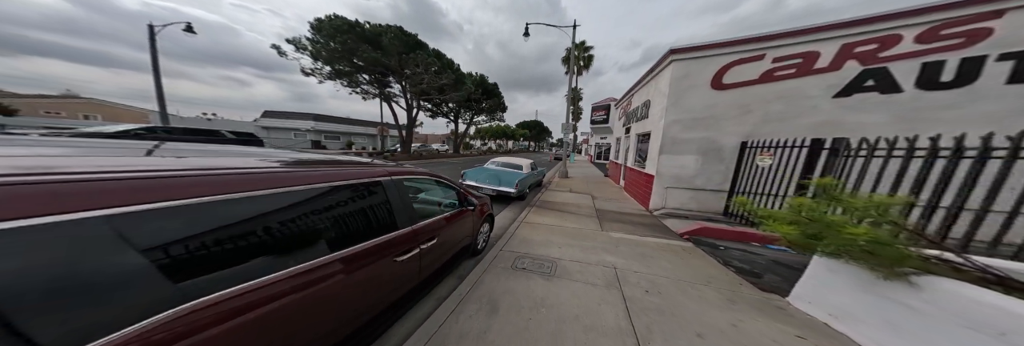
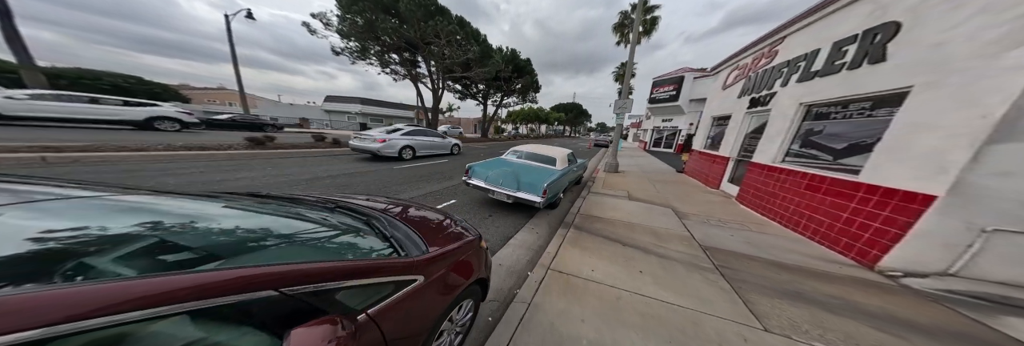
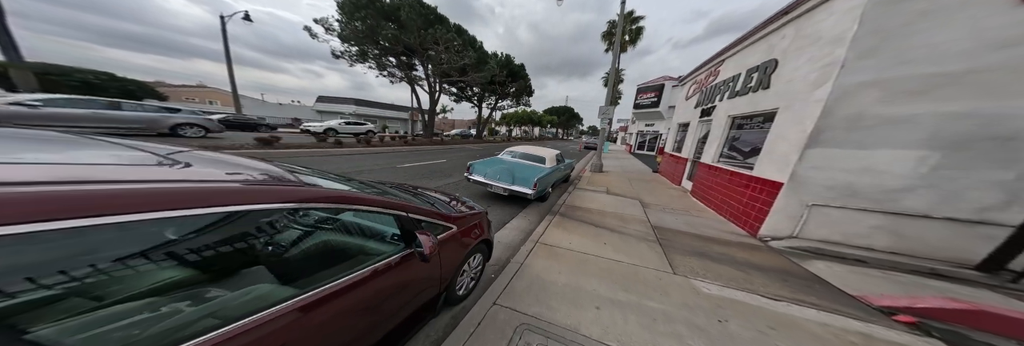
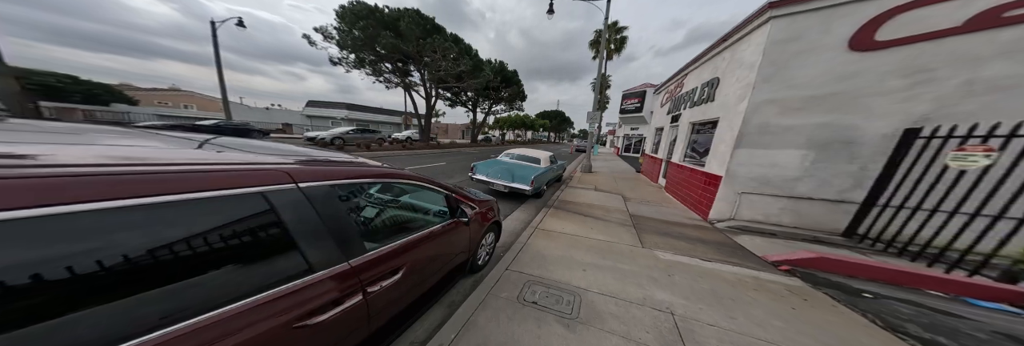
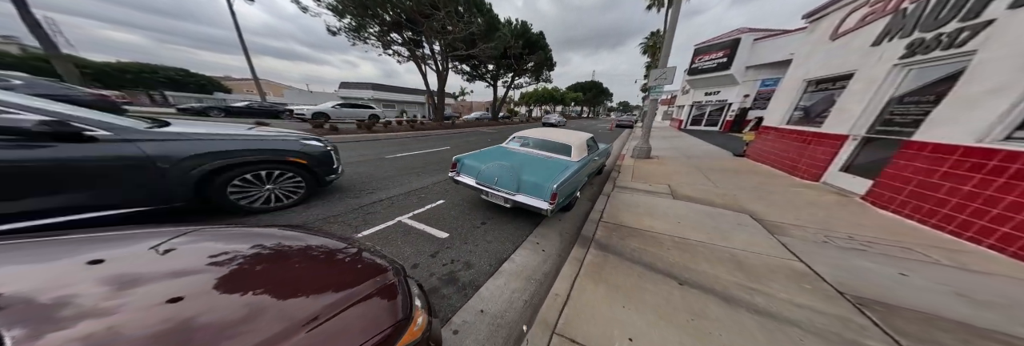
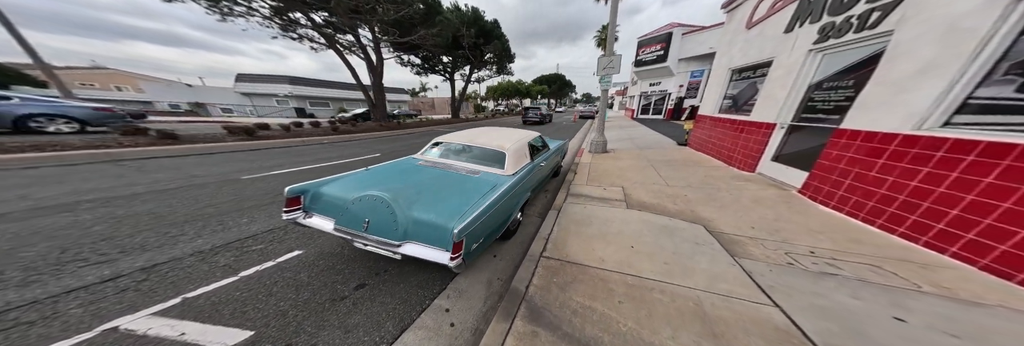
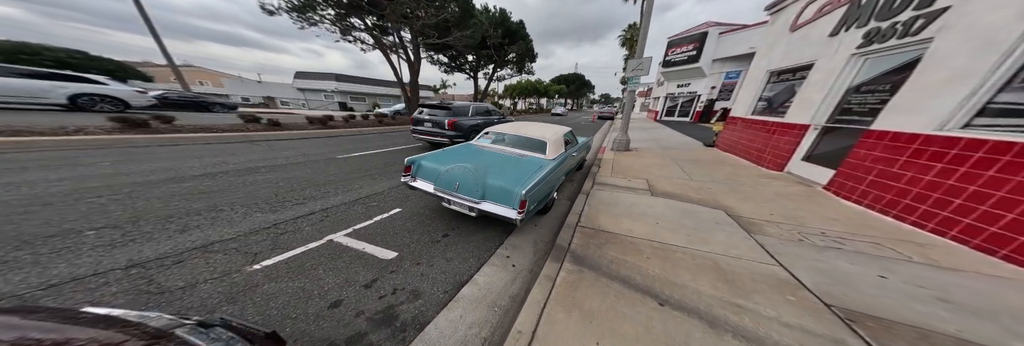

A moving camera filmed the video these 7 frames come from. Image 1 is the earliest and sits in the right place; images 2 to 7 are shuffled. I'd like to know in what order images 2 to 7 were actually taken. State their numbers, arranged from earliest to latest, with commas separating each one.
4, 3, 2, 5, 7, 6
